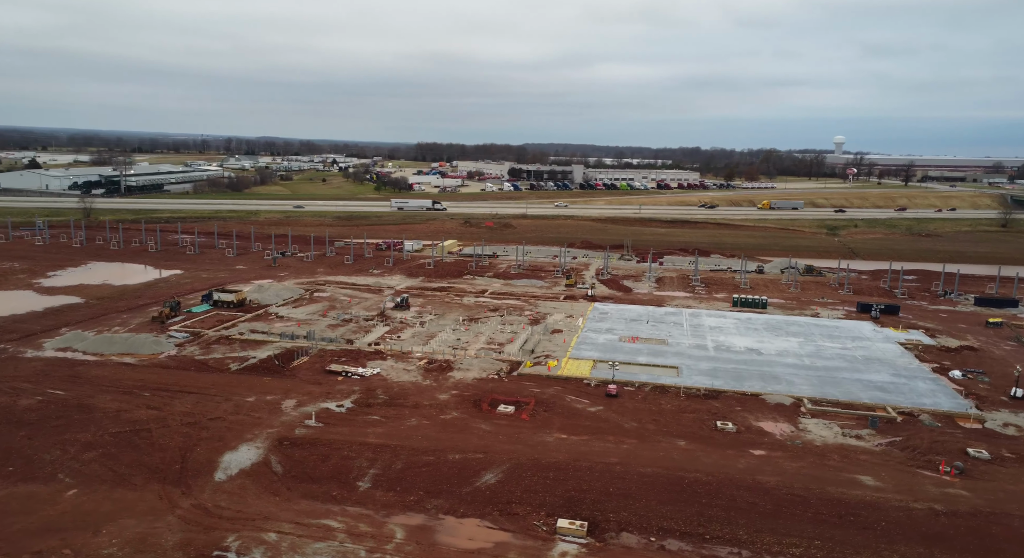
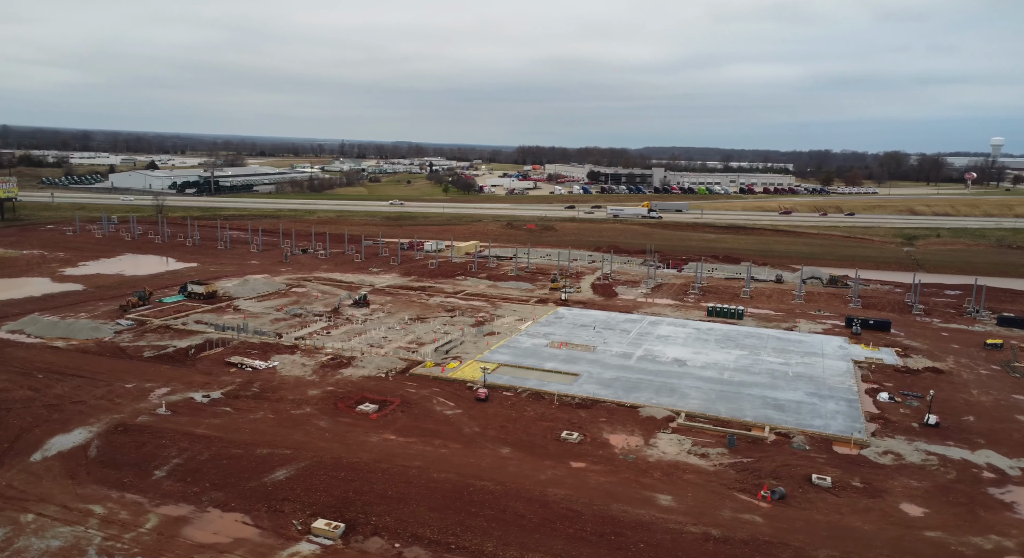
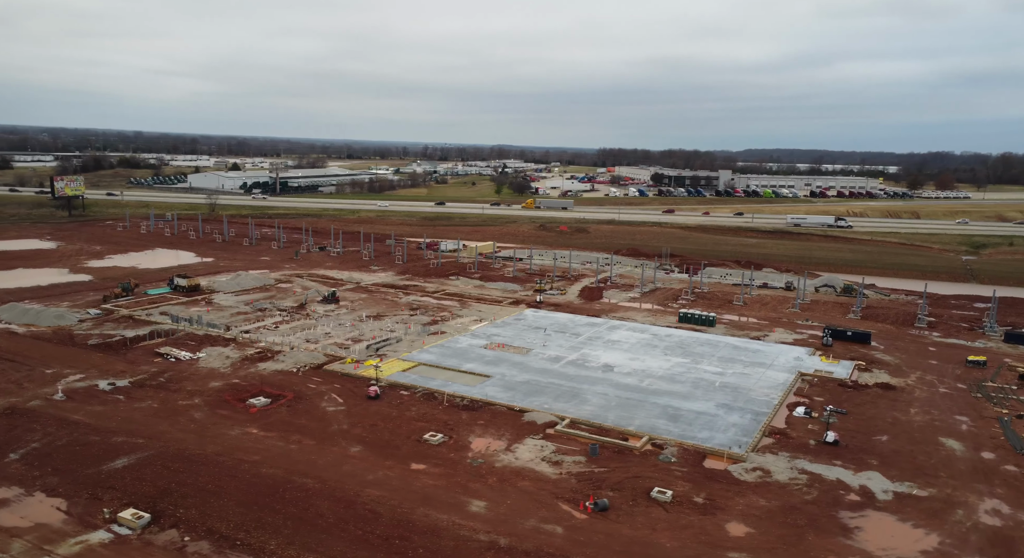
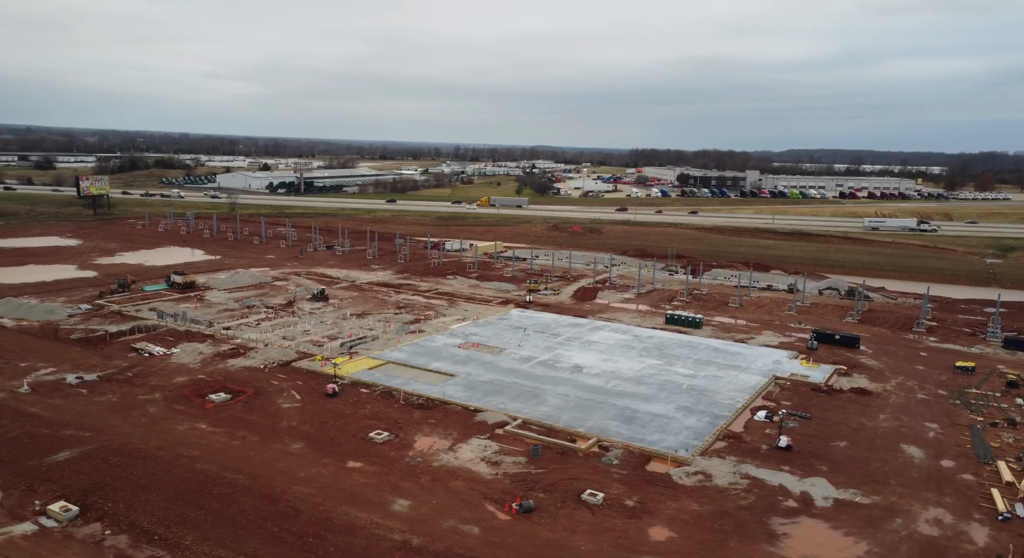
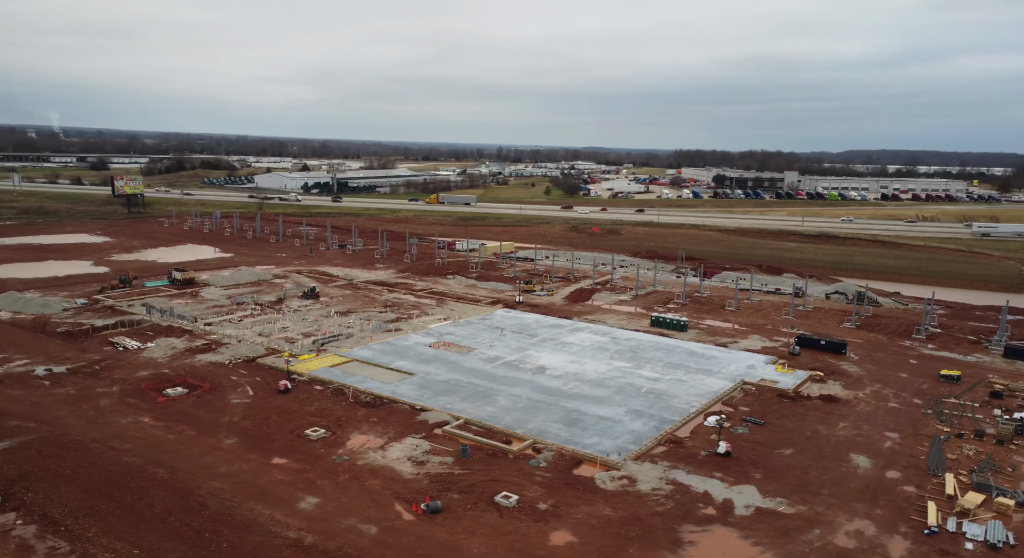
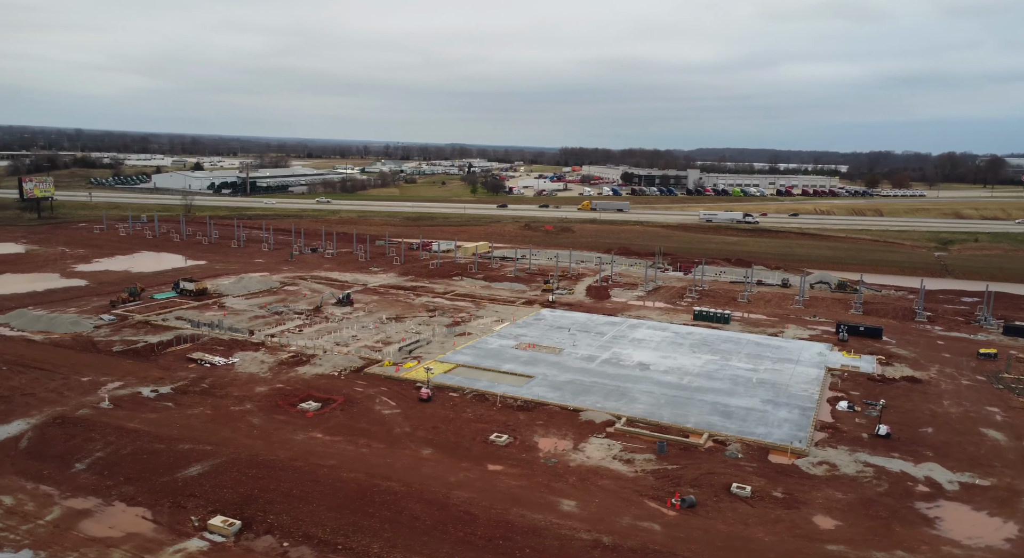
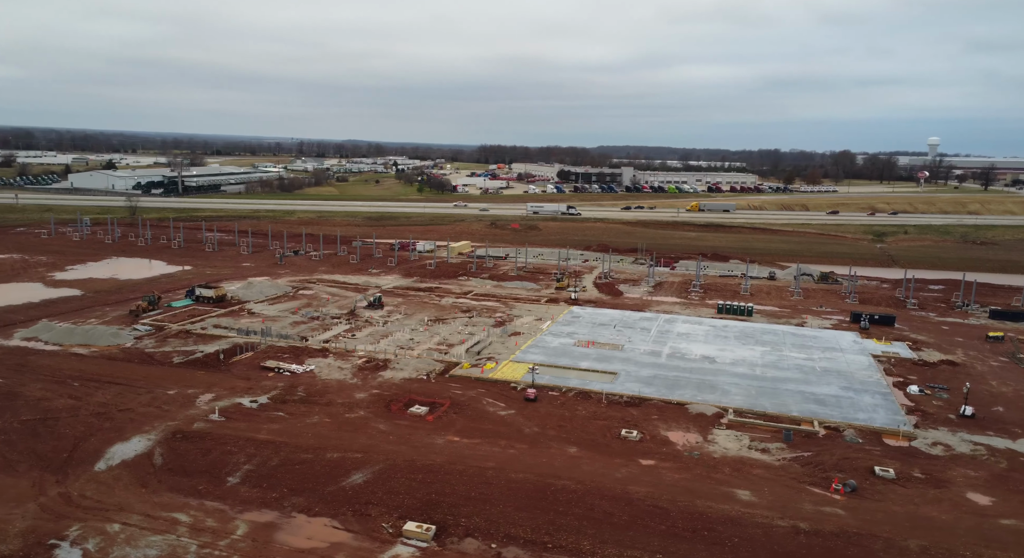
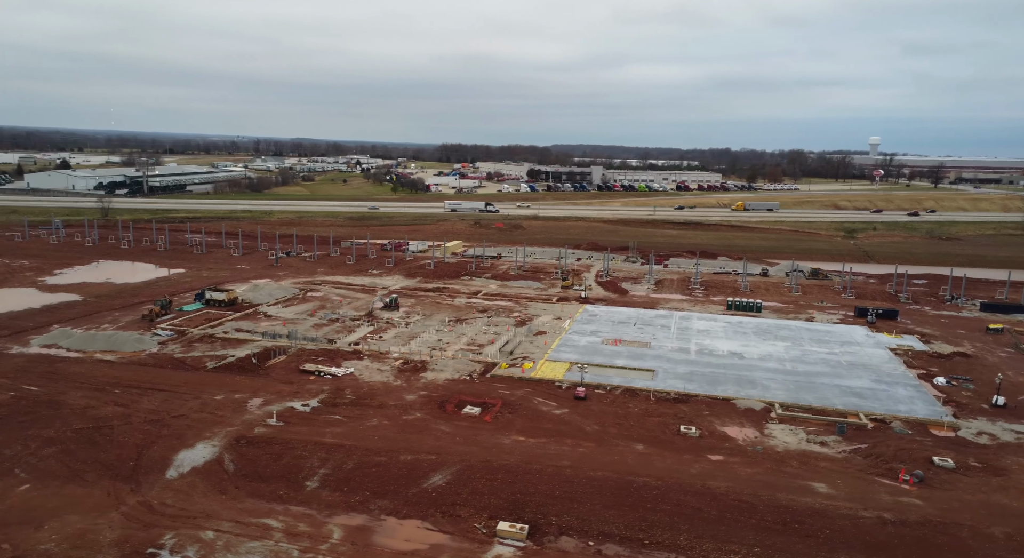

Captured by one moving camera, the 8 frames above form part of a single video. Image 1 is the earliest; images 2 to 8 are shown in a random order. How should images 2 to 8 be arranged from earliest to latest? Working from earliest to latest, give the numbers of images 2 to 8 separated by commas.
8, 7, 2, 6, 3, 4, 5
